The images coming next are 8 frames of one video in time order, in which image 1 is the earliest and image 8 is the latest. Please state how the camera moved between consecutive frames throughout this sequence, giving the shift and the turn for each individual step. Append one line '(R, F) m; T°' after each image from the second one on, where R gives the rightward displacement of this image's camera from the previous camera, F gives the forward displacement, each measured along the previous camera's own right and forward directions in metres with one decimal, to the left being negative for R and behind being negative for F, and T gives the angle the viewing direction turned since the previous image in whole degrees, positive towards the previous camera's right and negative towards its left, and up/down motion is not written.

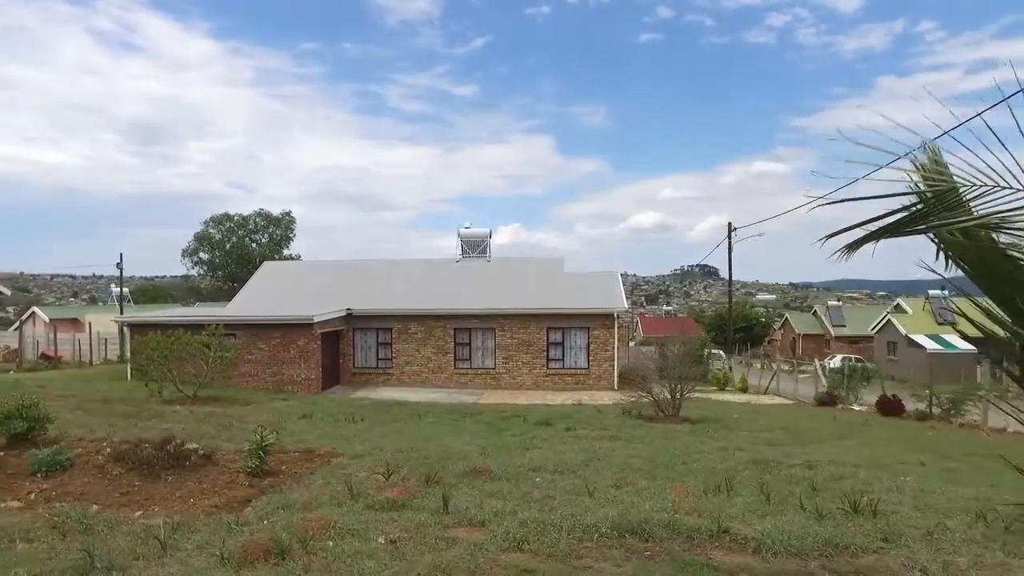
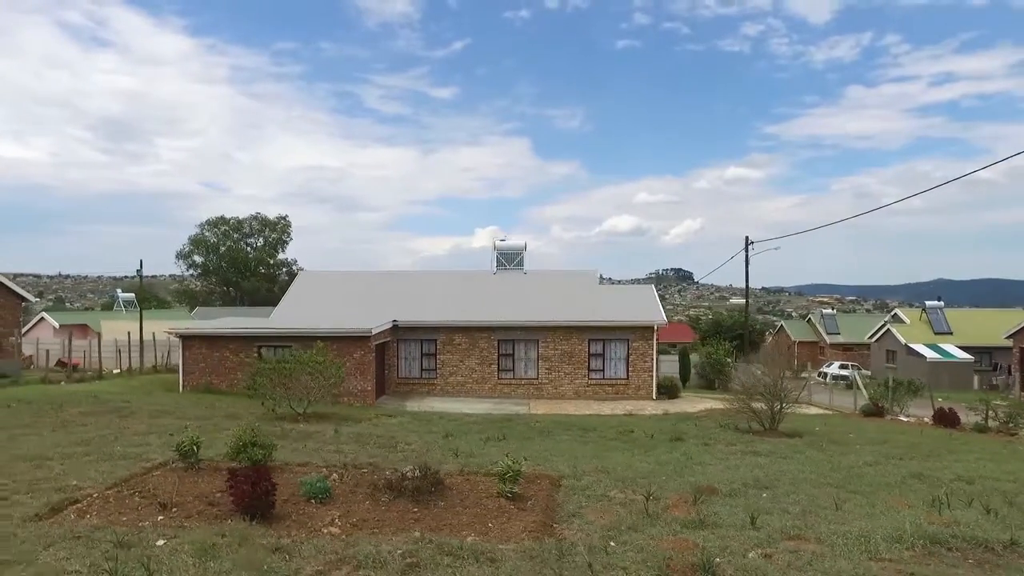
(-2.8, -0.7) m; +3°
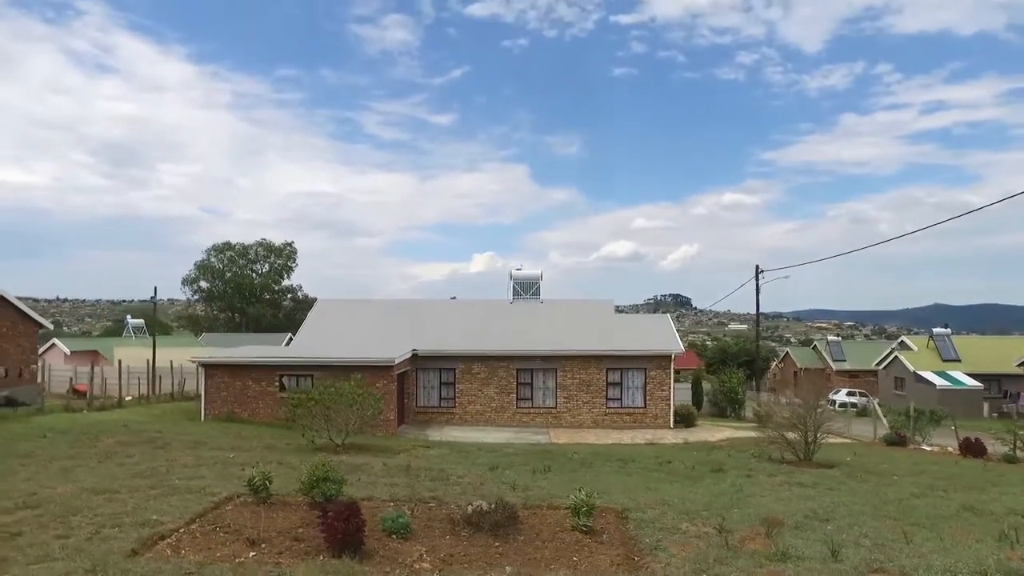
(-0.9, -0.3) m; 0°
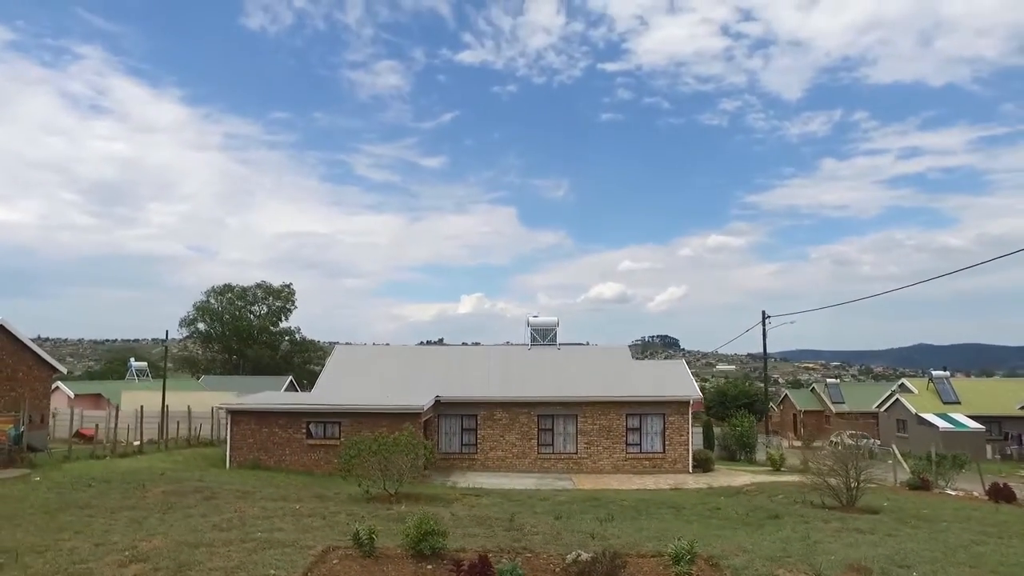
(-1.4, -0.5) m; +1°
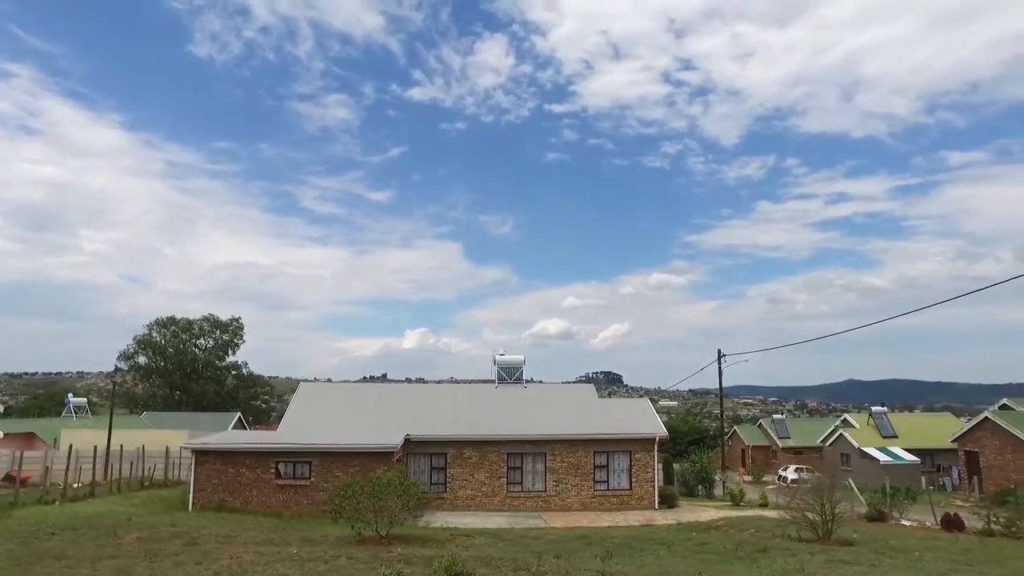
(-1.1, -0.3) m; +5°
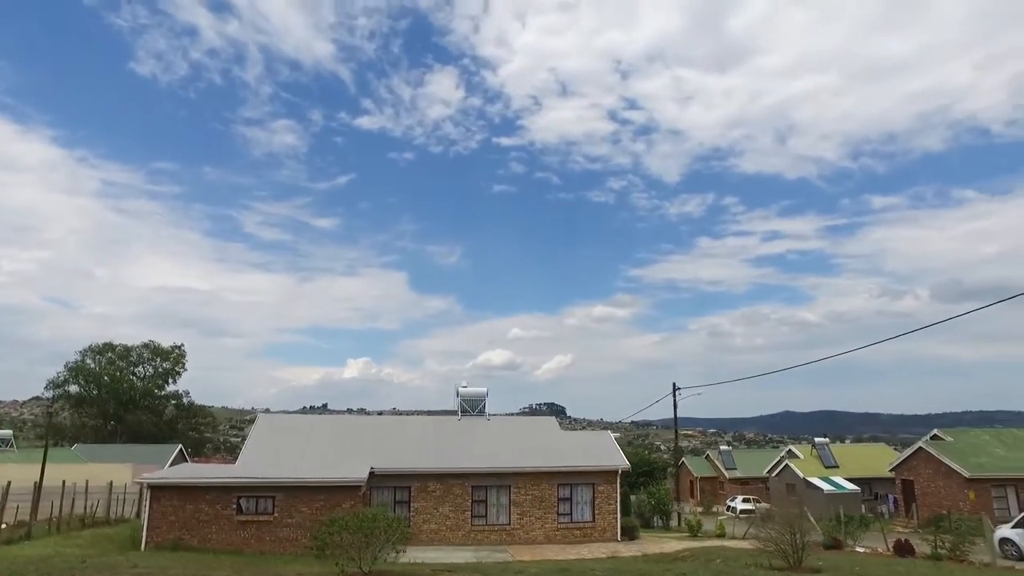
(-1.0, -0.2) m; +5°
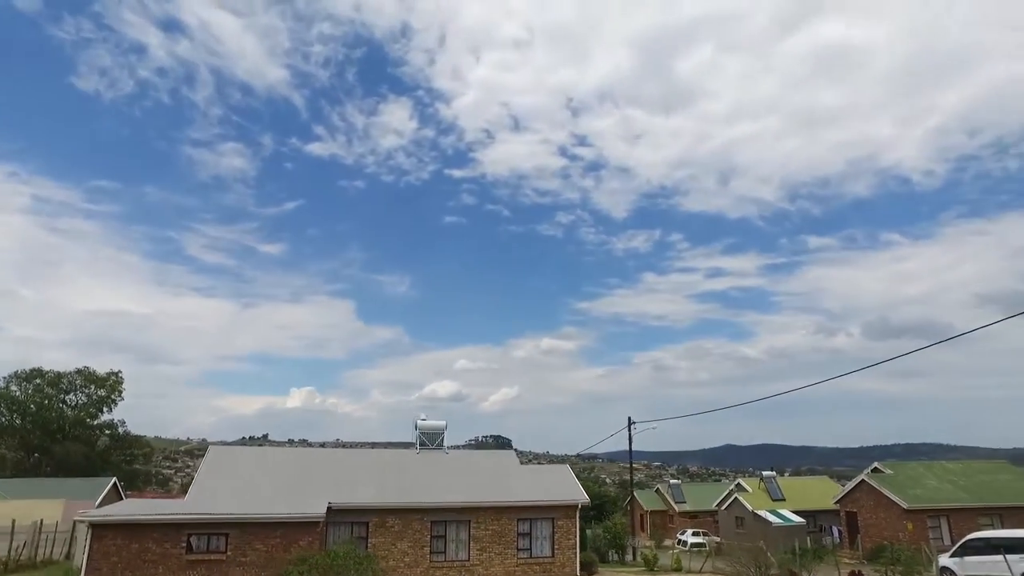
(-0.7, -0.1) m; +4°
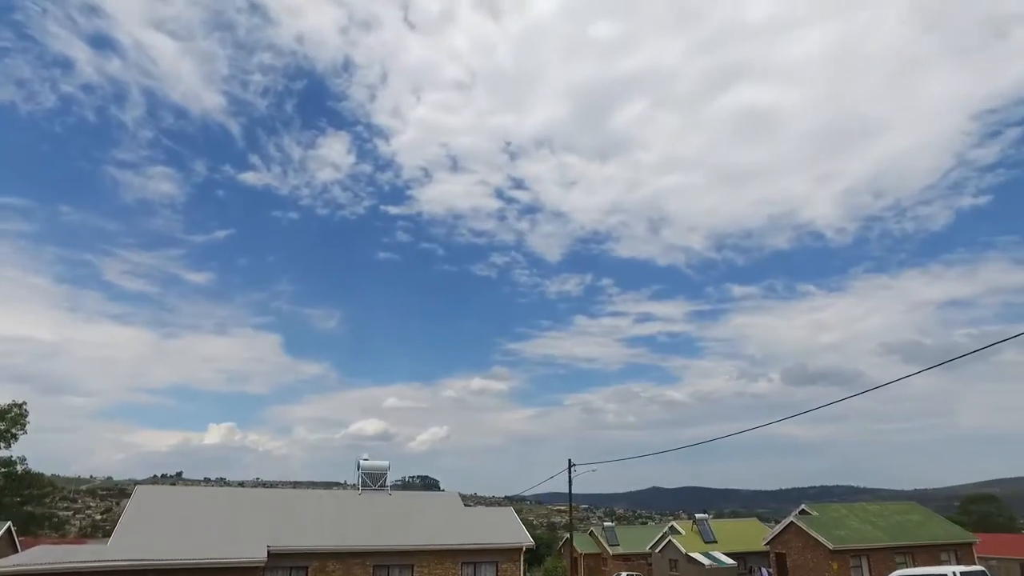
(-0.9, -0.2) m; +6°
